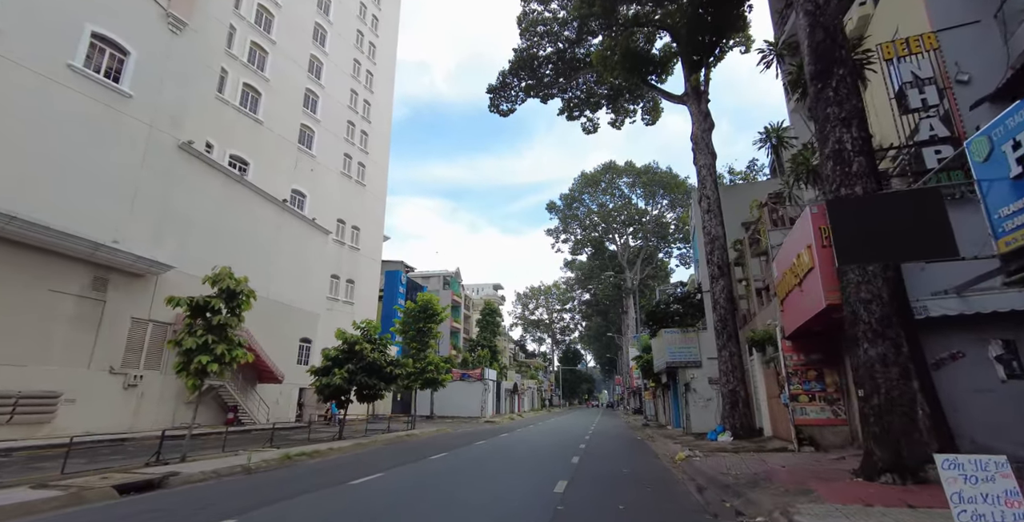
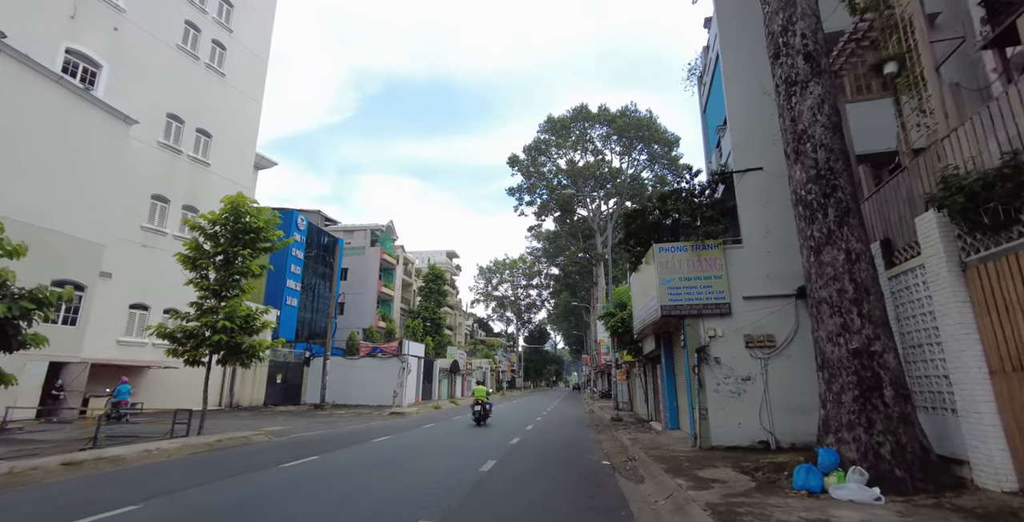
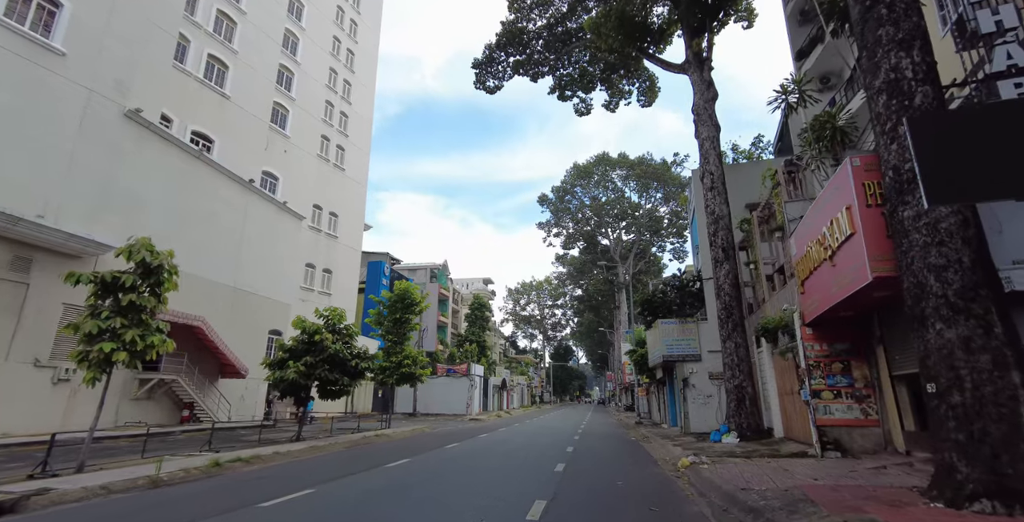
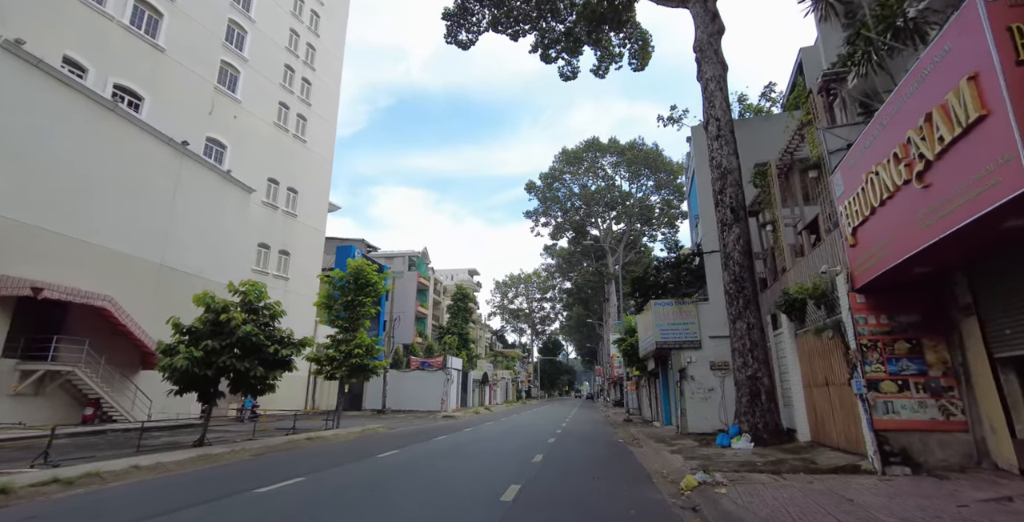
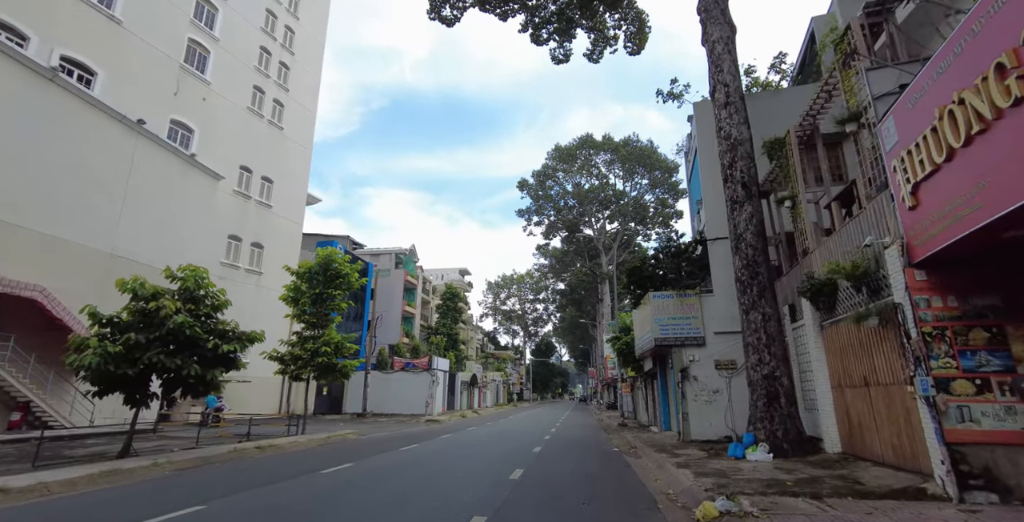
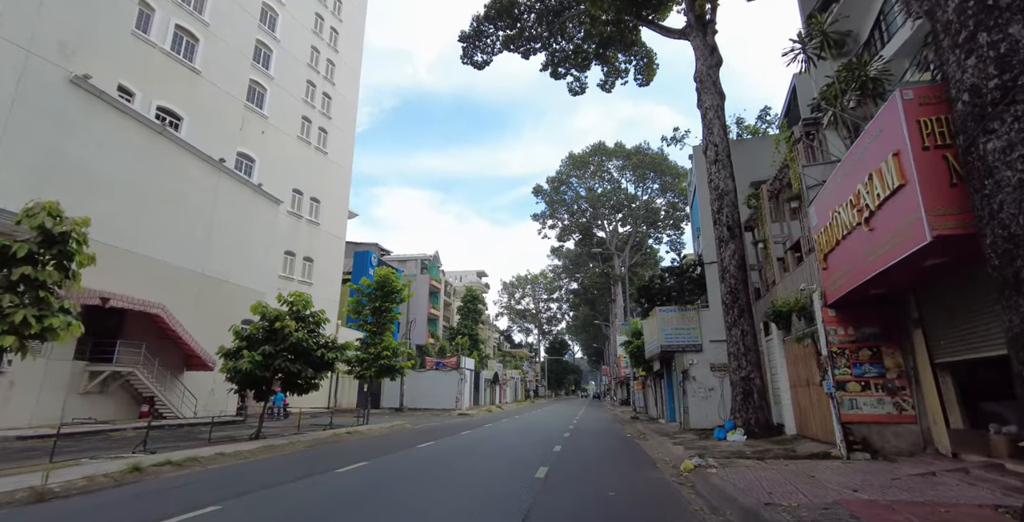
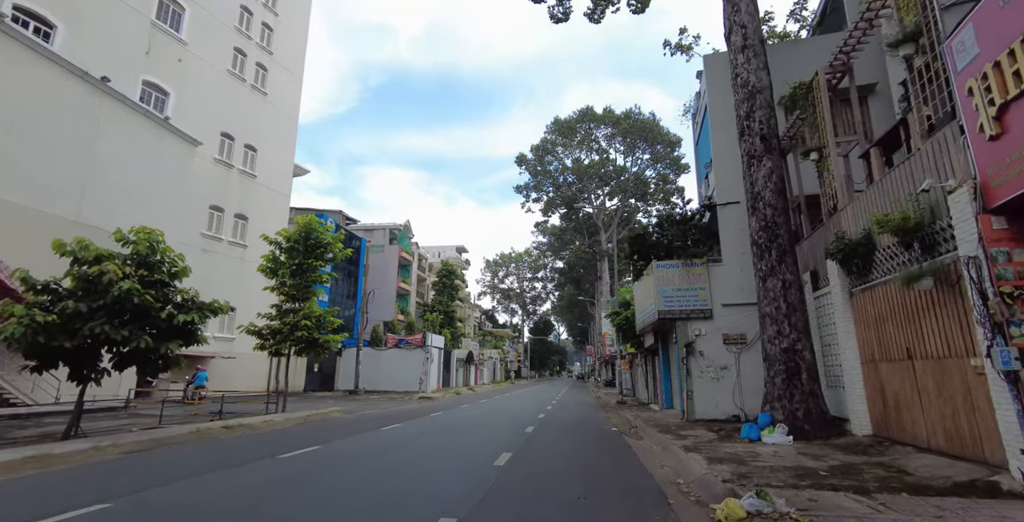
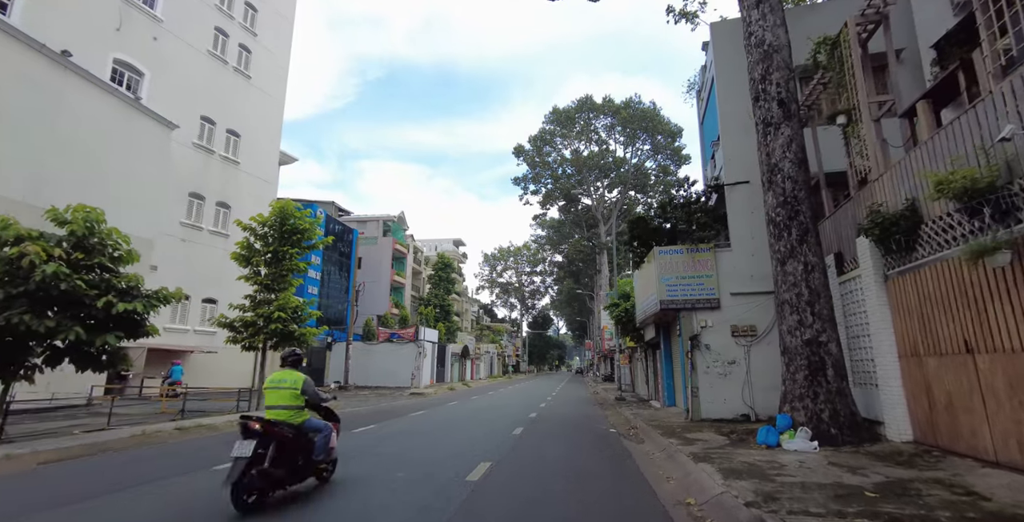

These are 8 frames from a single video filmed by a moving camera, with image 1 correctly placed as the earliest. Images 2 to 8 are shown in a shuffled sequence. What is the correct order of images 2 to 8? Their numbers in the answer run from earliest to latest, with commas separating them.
3, 6, 4, 5, 7, 8, 2
